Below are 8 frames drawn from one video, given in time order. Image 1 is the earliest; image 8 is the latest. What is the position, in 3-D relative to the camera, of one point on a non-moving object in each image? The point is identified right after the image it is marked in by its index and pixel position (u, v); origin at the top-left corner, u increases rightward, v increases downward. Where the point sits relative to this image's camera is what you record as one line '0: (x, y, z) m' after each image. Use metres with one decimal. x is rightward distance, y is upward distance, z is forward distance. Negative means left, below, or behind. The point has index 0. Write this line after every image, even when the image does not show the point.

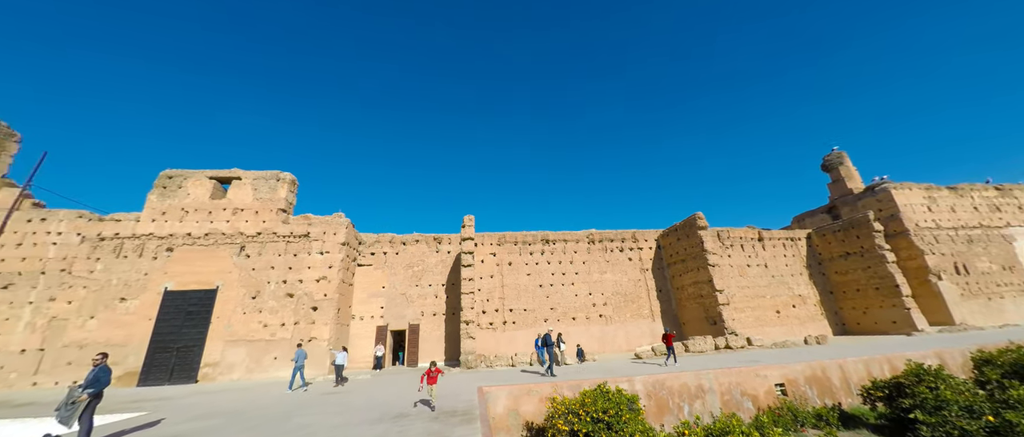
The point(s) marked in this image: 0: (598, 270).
0: (+4.1, -2.4, +17.8) m
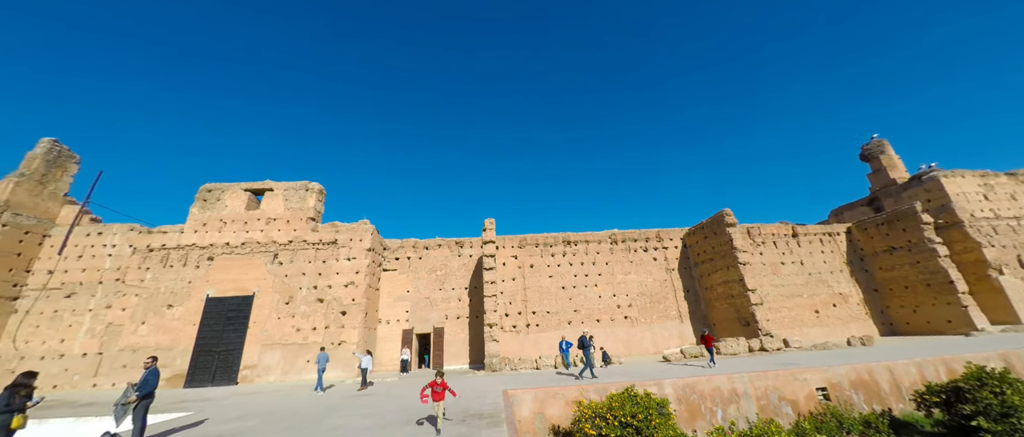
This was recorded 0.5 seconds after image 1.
0: (+5.1, -2.4, +17.5) m
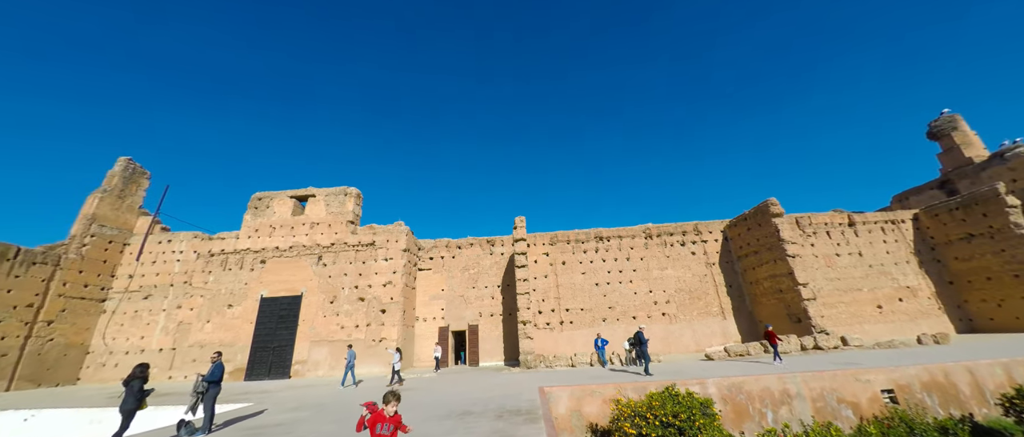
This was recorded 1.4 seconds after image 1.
0: (+6.6, -2.1, +17.0) m
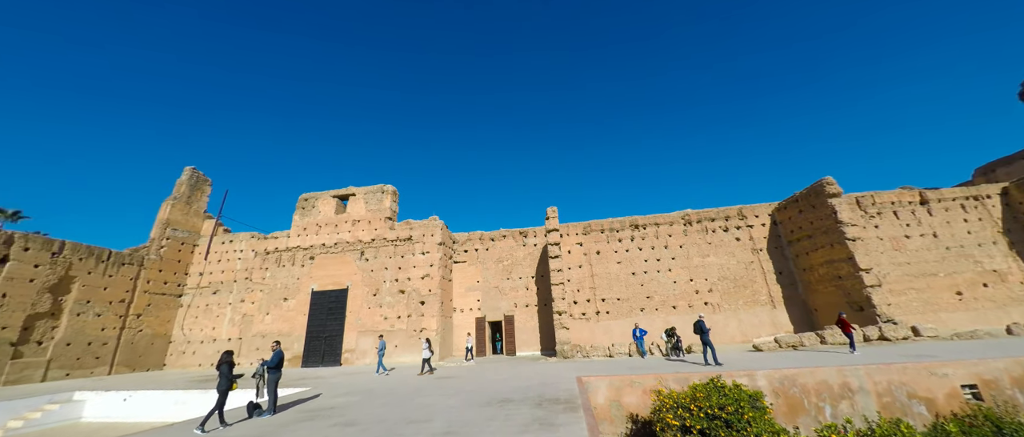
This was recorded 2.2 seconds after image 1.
0: (+8.0, -1.5, +16.3) m
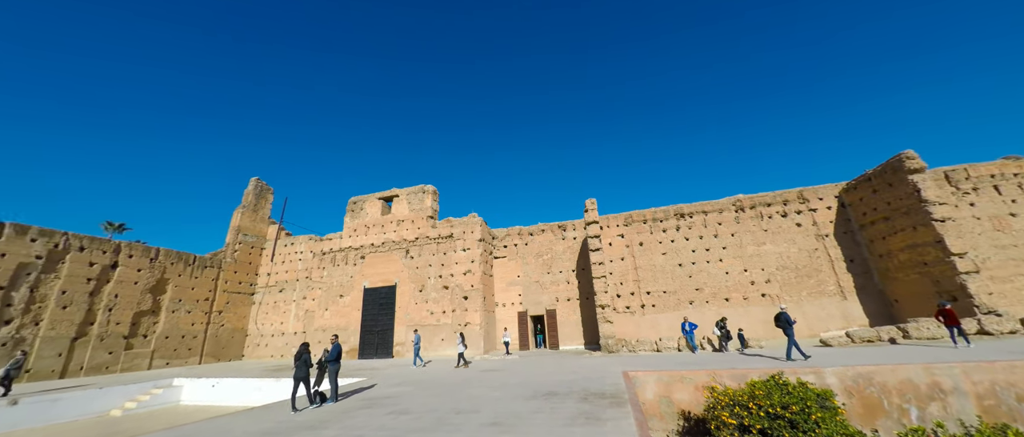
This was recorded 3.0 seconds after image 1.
0: (+9.6, -0.9, +15.1) m
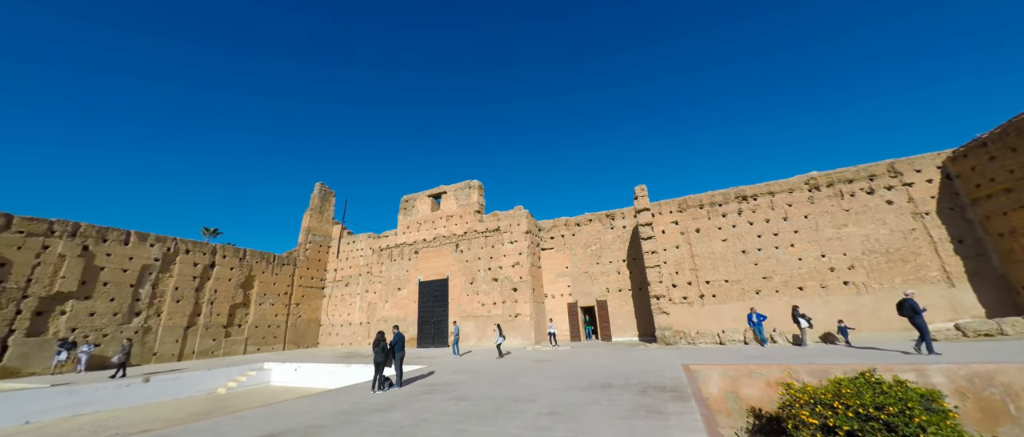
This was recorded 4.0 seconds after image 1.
0: (+11.3, -0.2, +13.5) m
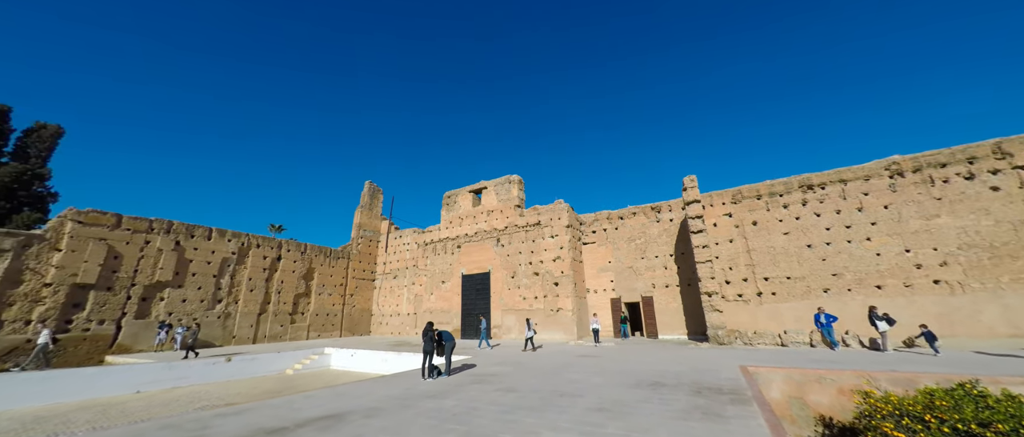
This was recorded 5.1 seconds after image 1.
0: (+12.5, +0.1, +11.8) m
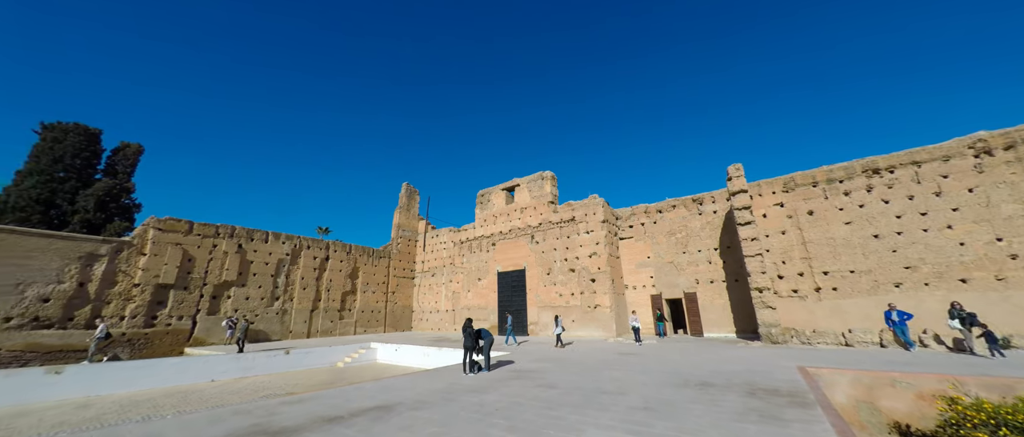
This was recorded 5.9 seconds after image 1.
0: (+13.3, +0.5, +10.2) m
